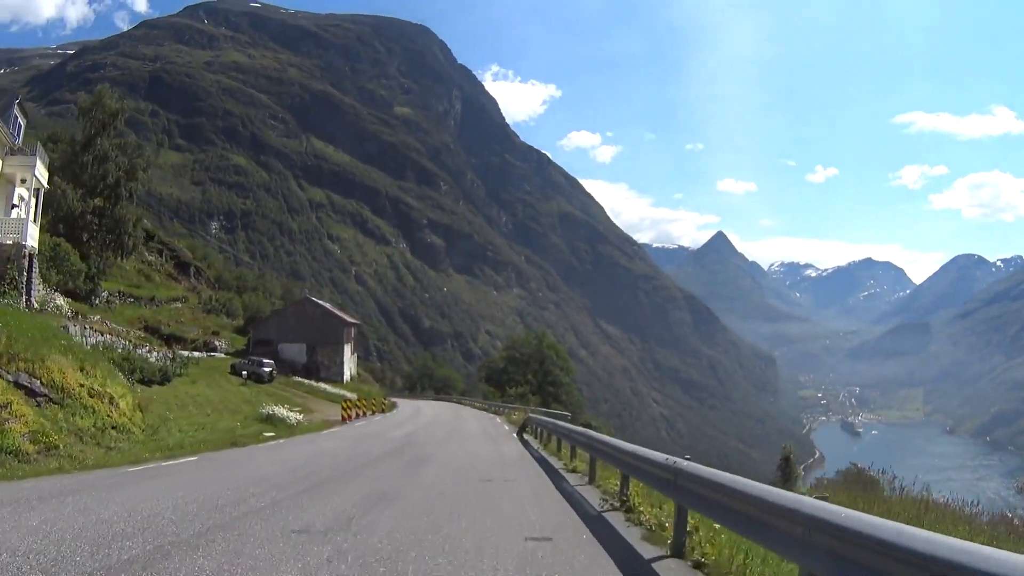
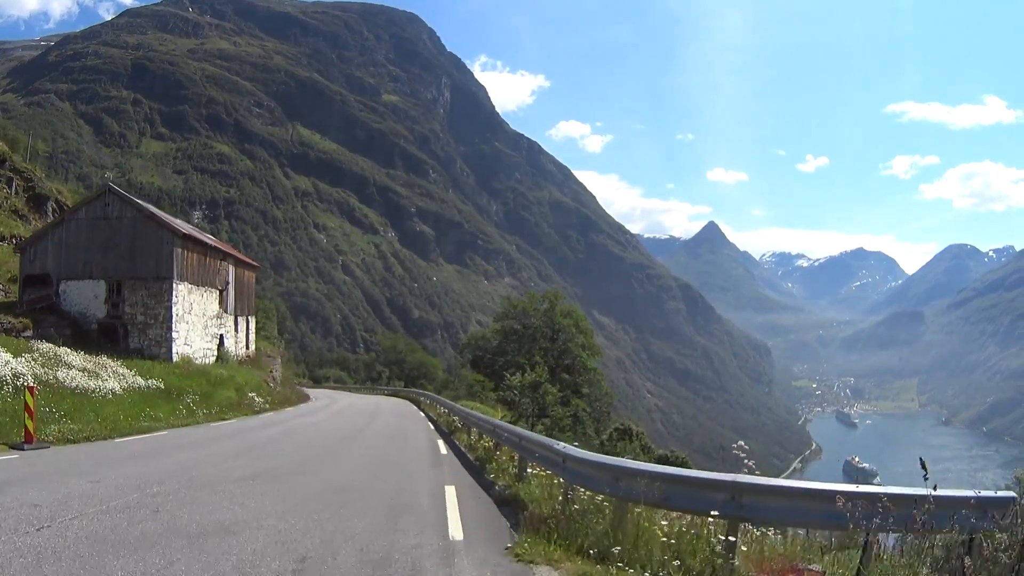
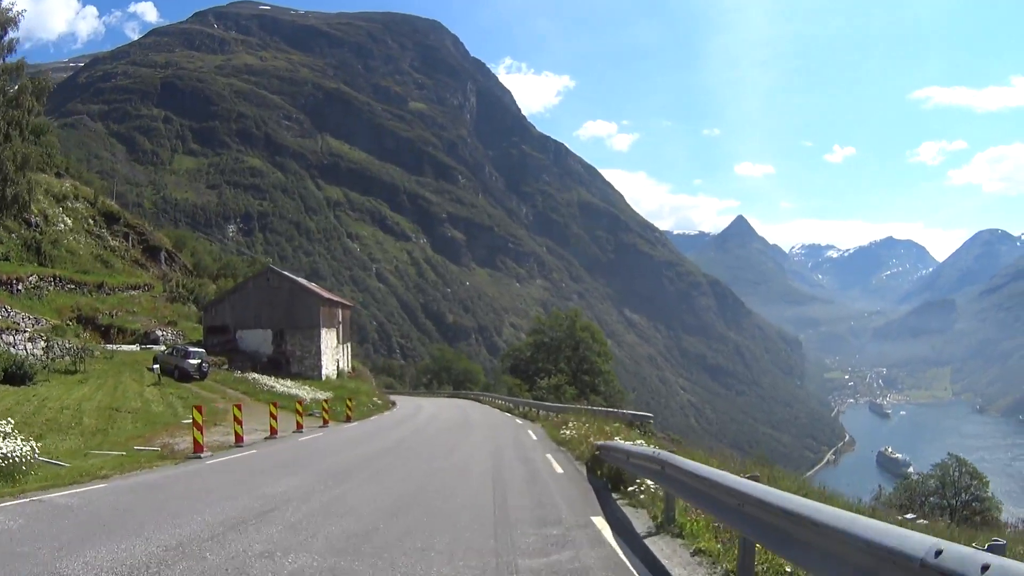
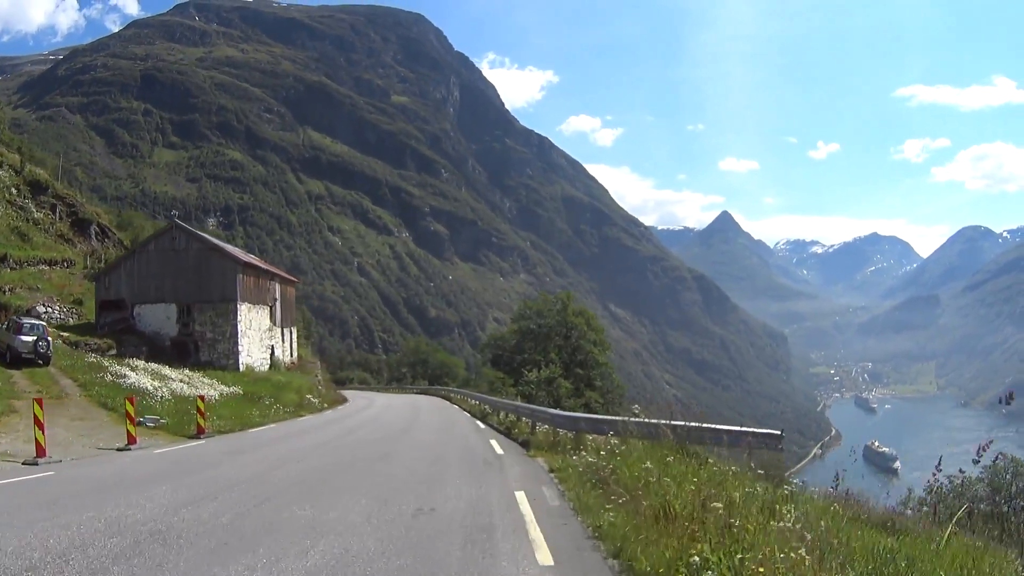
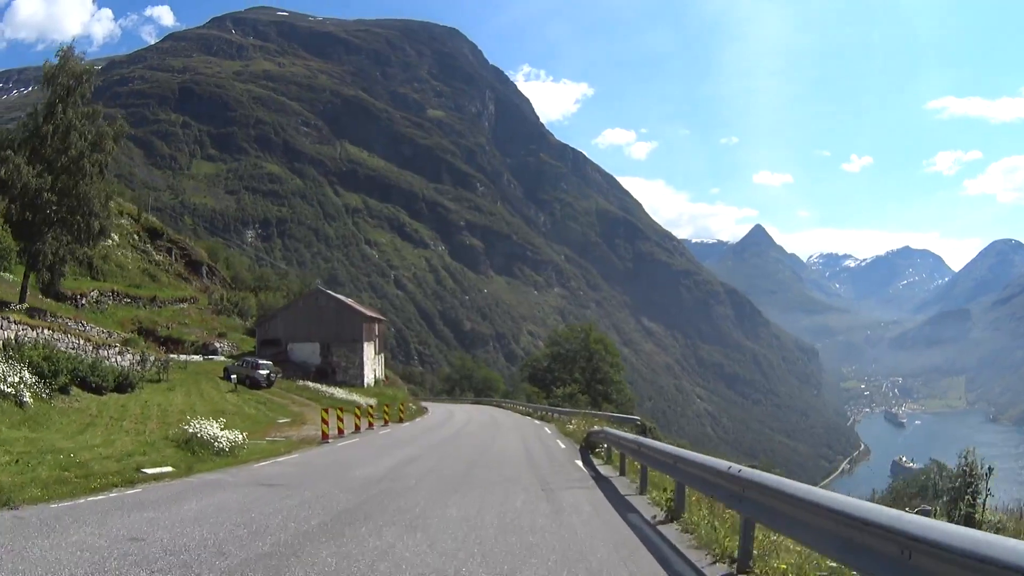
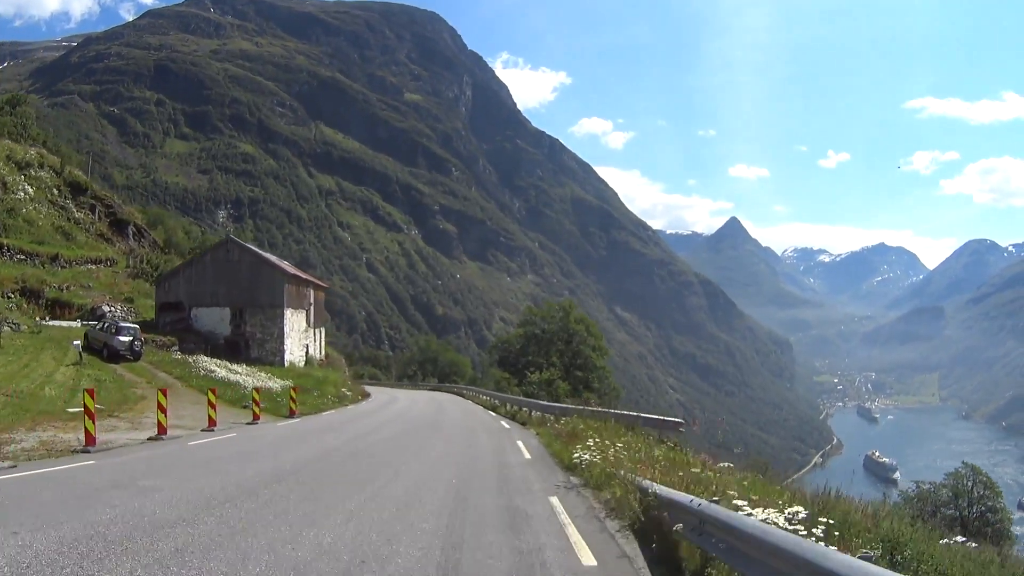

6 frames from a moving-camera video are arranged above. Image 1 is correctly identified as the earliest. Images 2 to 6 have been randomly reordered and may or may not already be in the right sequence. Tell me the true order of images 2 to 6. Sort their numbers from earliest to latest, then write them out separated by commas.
5, 3, 6, 4, 2
